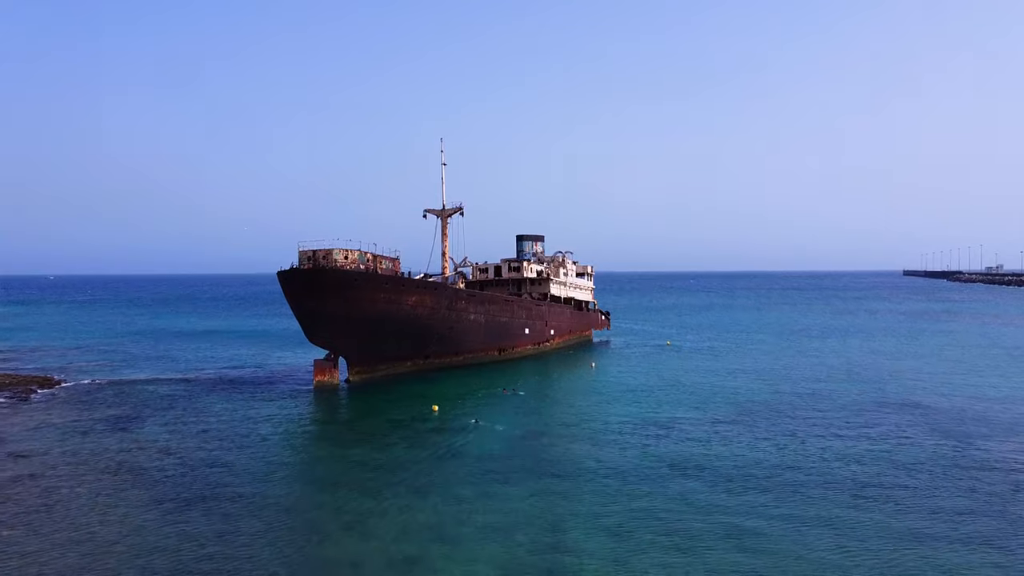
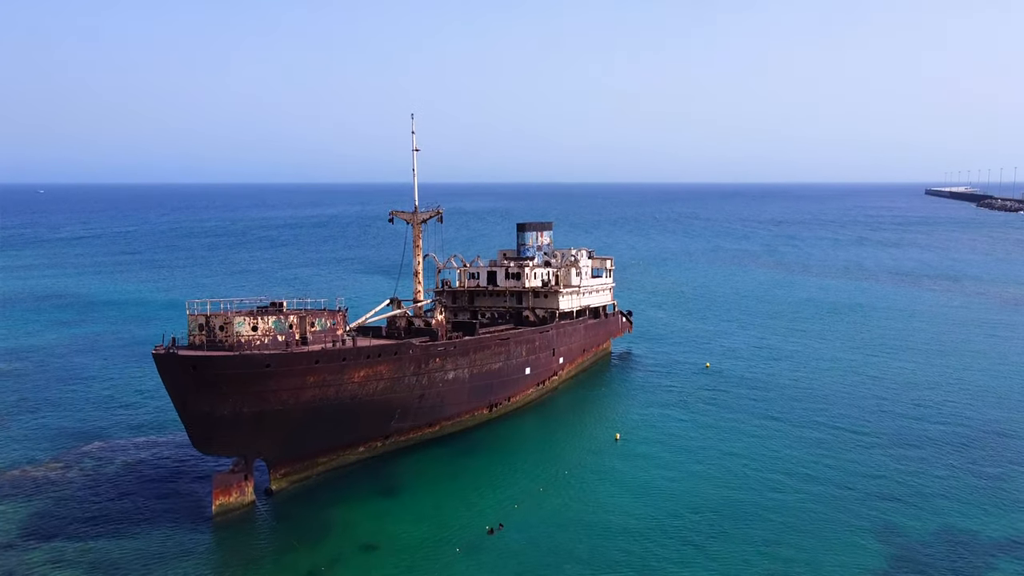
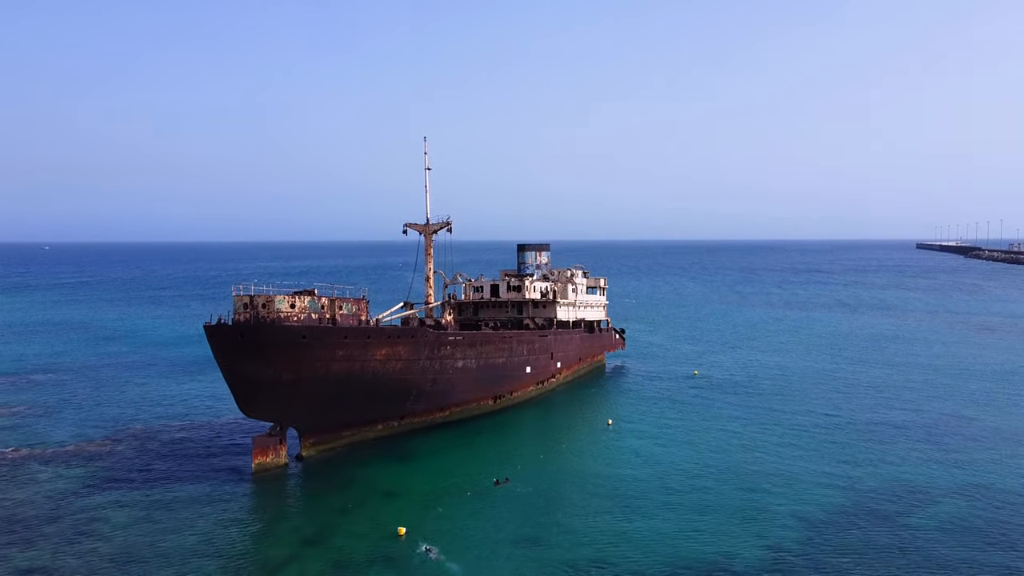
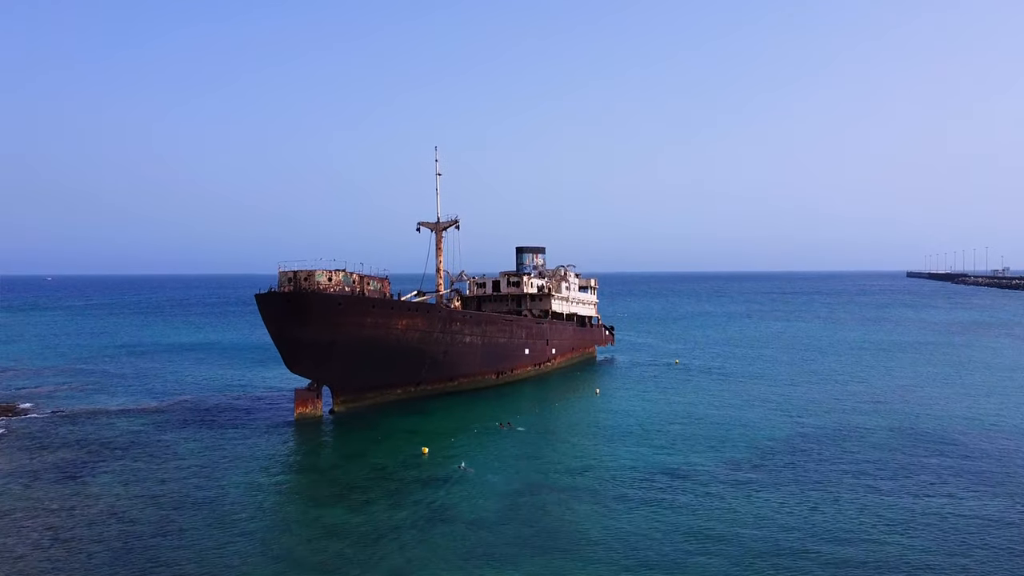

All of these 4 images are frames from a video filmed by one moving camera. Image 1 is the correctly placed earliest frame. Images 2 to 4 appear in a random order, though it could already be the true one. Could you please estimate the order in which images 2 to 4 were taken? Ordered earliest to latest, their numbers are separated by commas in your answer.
4, 3, 2
